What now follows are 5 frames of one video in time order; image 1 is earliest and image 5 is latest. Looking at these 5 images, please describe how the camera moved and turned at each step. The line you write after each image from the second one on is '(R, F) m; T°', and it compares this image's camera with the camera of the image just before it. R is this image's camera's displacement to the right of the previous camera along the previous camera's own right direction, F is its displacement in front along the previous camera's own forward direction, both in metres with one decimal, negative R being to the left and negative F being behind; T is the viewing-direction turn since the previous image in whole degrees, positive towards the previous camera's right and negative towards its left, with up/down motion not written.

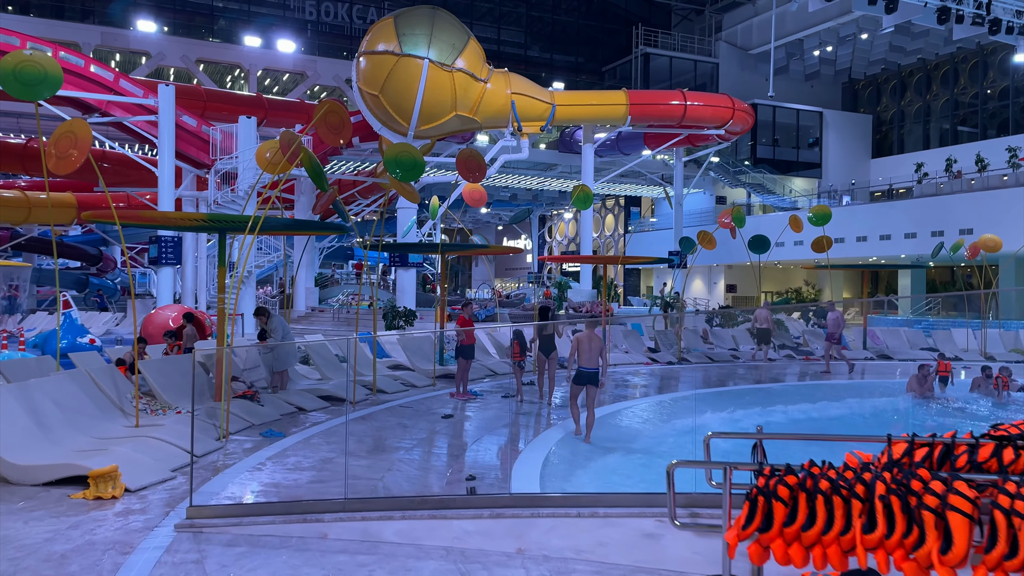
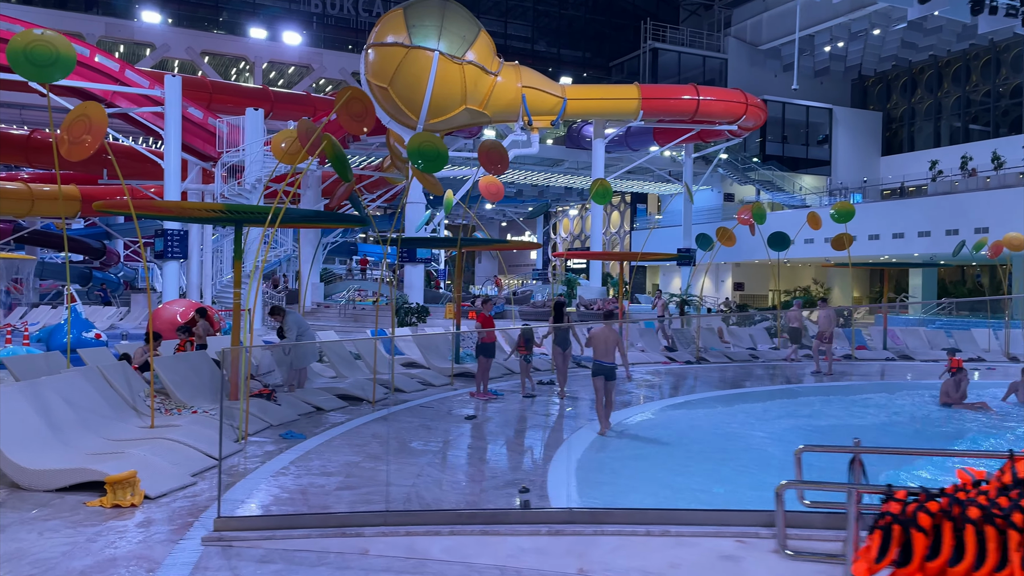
(-0.3, +0.3) m; 0°
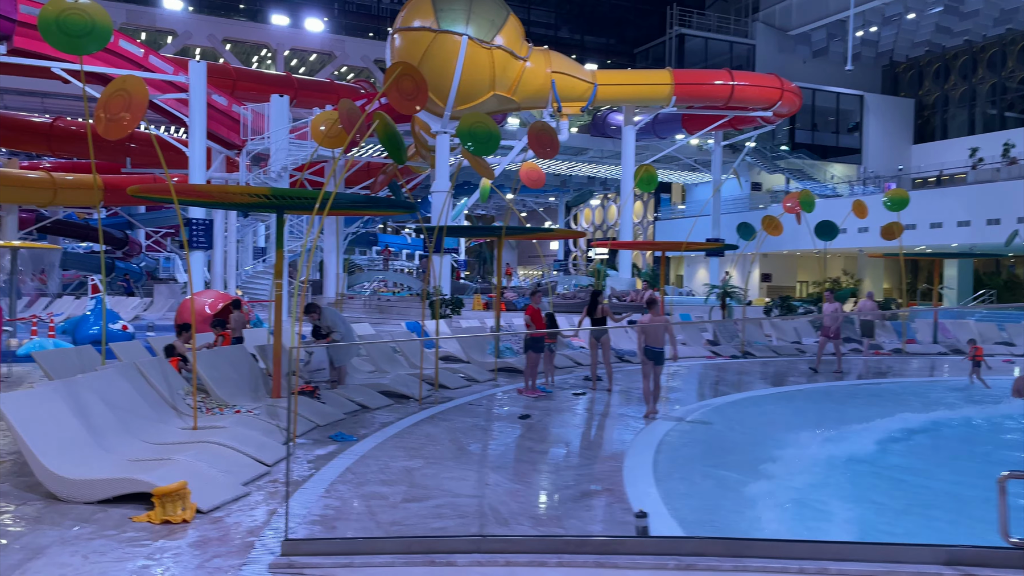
(-0.4, +0.5) m; -1°
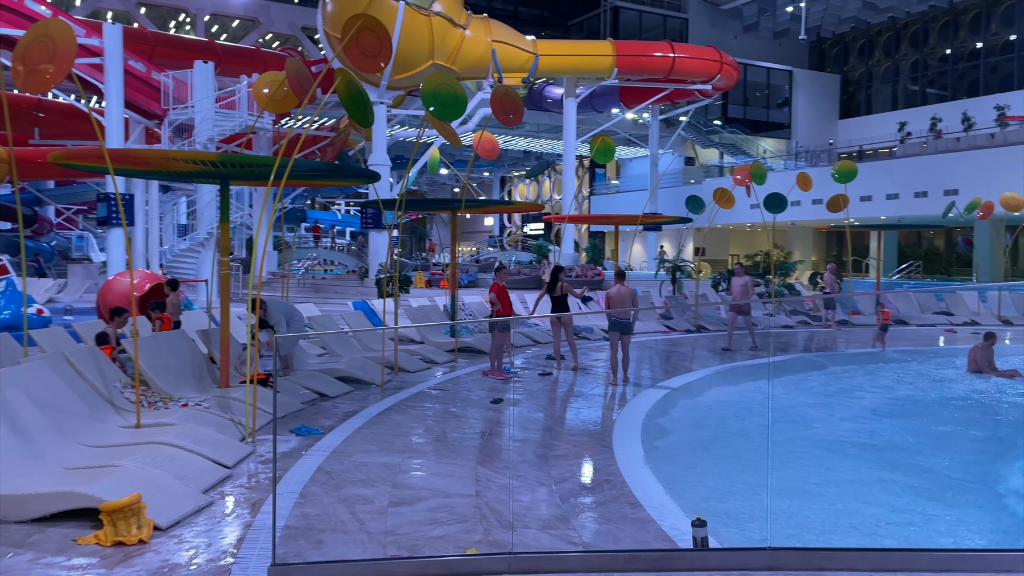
(-0.4, +0.5) m; +5°
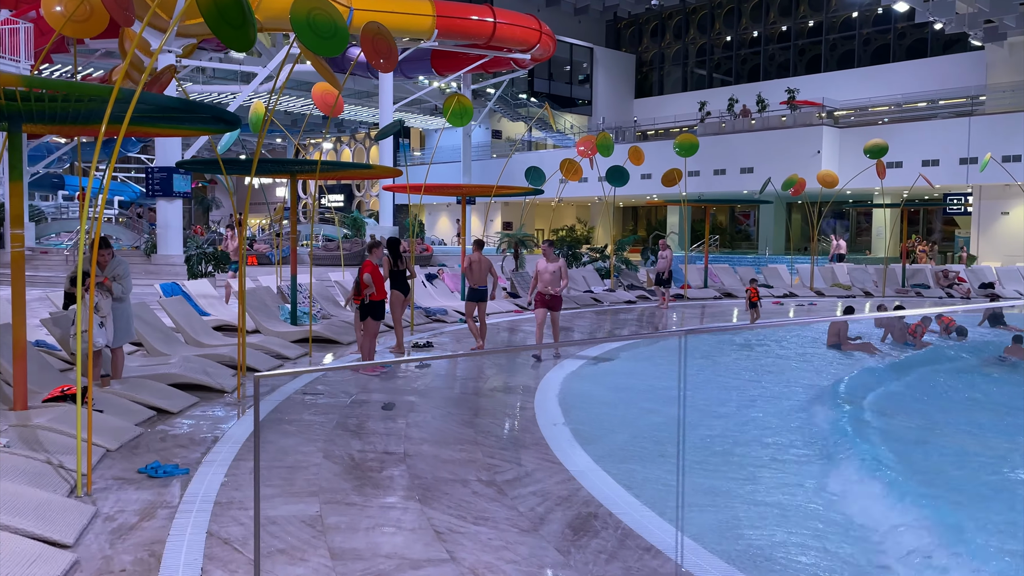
(-0.8, +1.3) m; +15°
